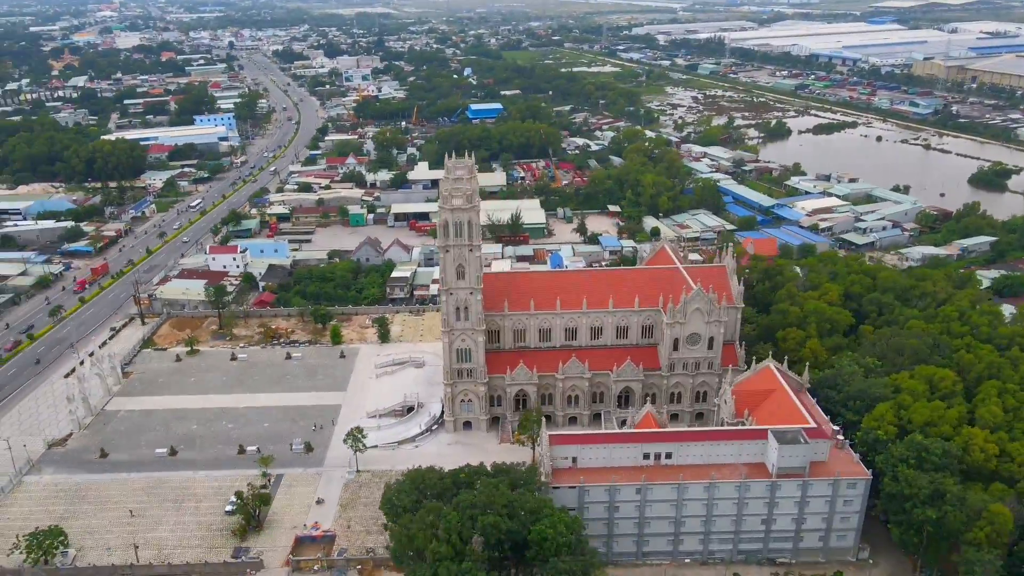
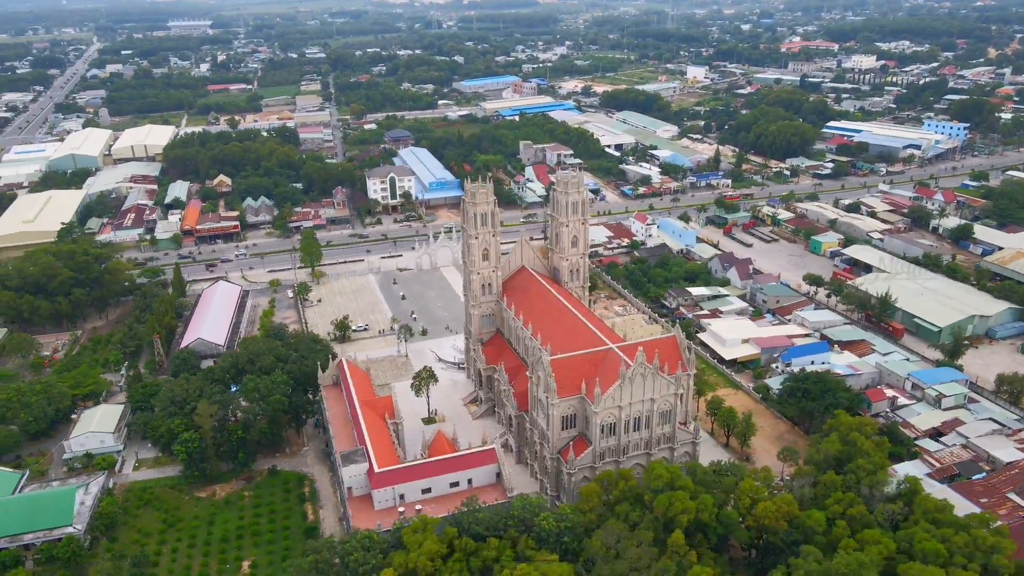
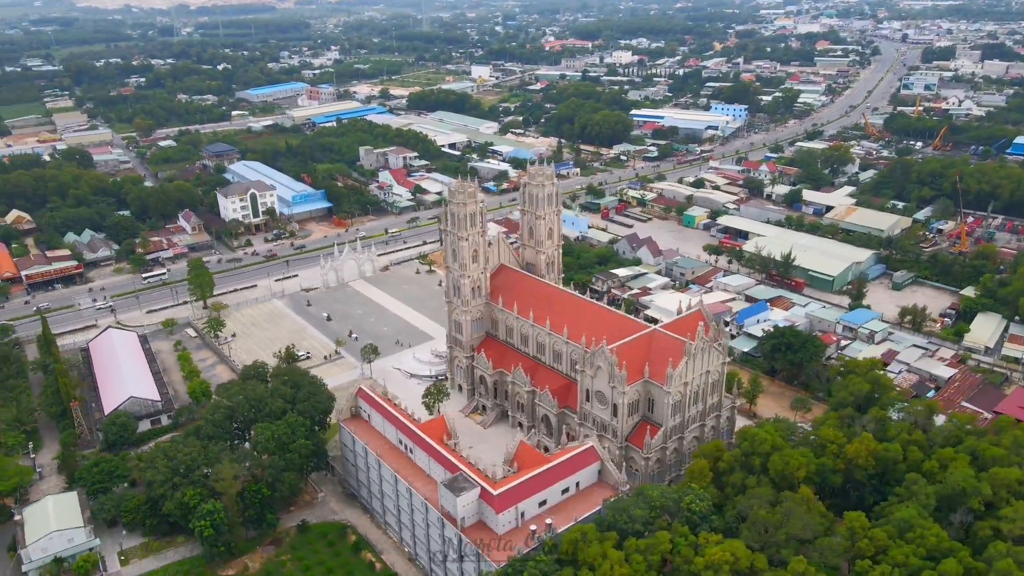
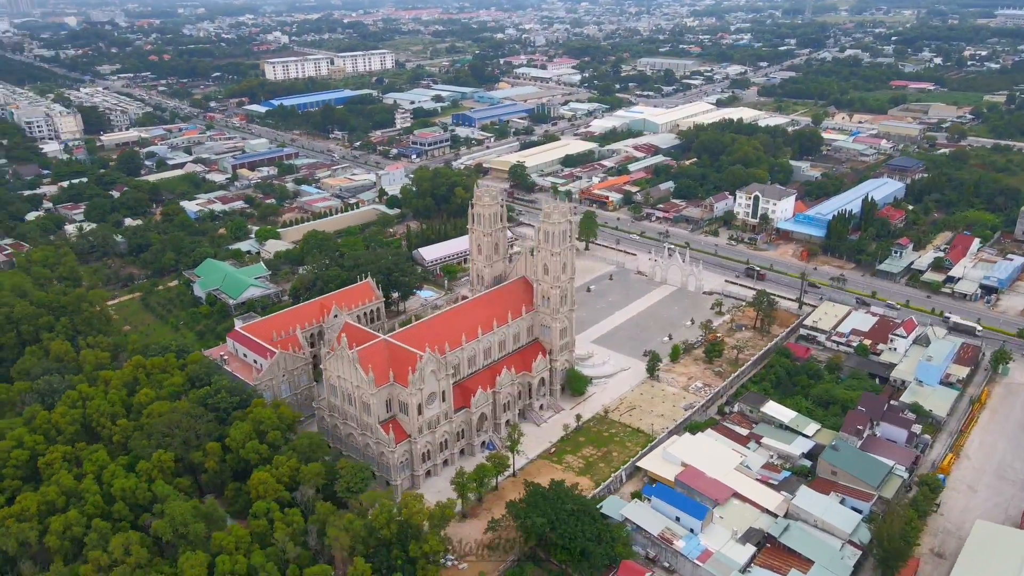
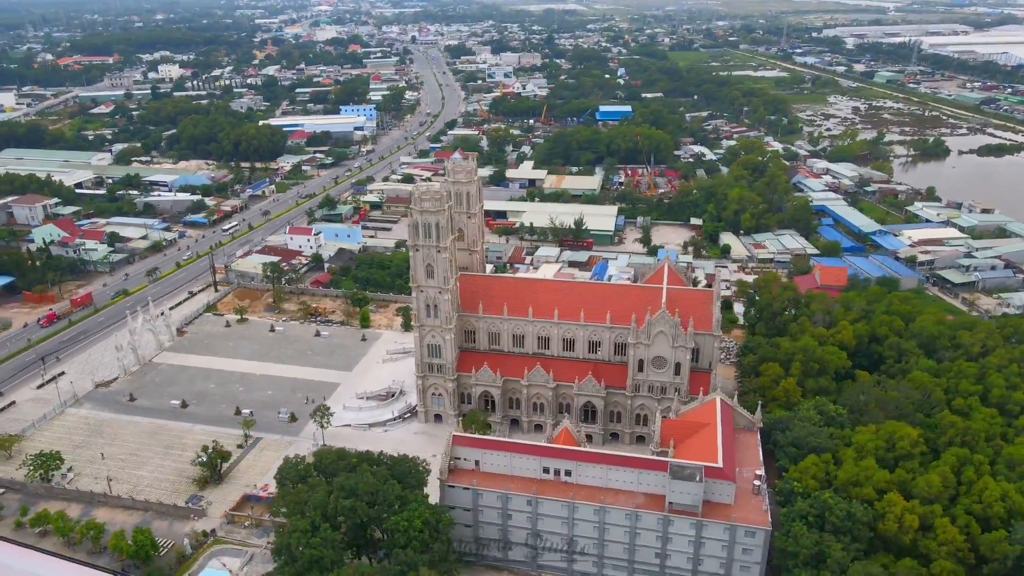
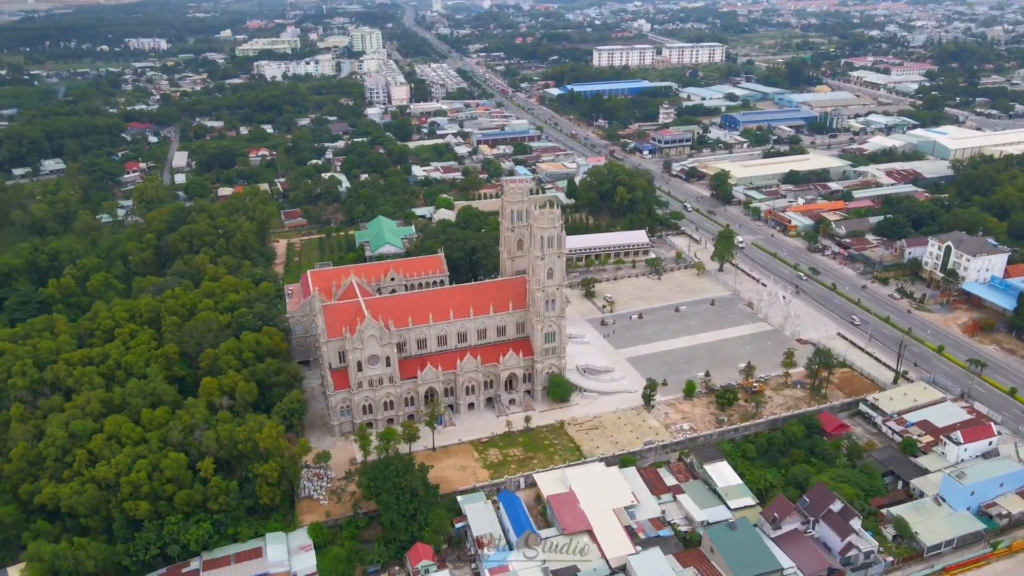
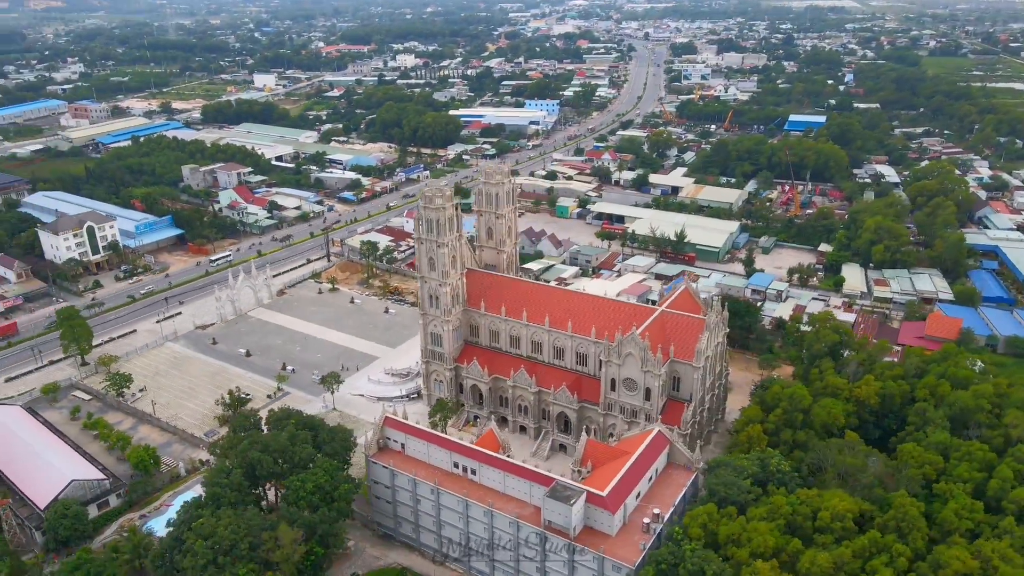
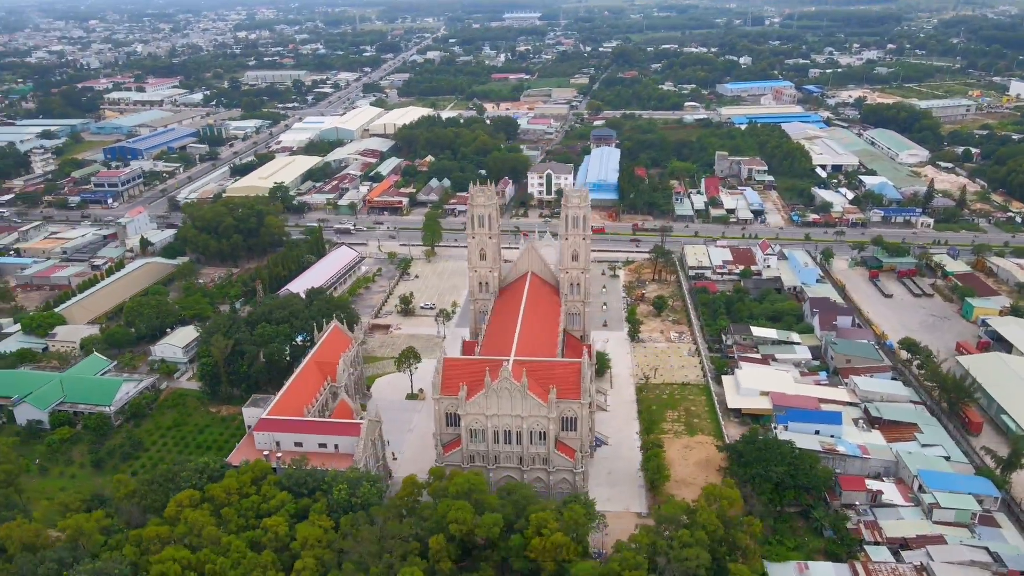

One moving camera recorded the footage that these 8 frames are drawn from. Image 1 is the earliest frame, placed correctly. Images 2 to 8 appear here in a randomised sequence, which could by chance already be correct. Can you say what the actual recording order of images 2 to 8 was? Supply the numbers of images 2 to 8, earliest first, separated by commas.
5, 7, 3, 2, 8, 4, 6
